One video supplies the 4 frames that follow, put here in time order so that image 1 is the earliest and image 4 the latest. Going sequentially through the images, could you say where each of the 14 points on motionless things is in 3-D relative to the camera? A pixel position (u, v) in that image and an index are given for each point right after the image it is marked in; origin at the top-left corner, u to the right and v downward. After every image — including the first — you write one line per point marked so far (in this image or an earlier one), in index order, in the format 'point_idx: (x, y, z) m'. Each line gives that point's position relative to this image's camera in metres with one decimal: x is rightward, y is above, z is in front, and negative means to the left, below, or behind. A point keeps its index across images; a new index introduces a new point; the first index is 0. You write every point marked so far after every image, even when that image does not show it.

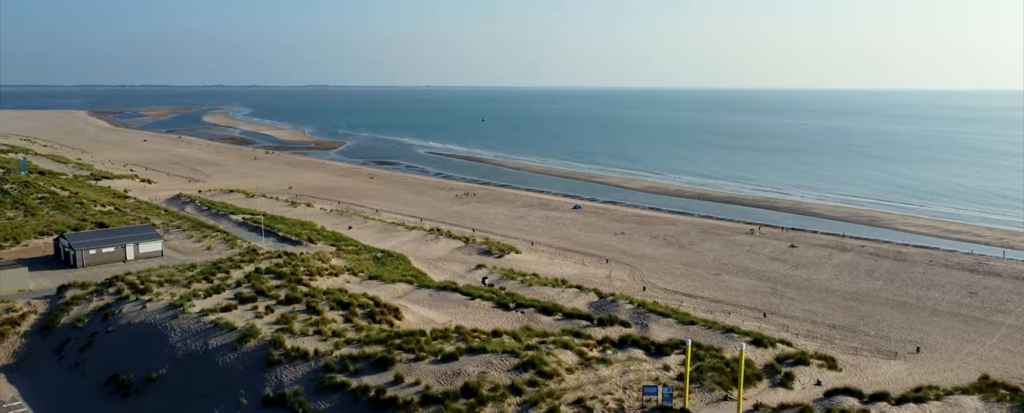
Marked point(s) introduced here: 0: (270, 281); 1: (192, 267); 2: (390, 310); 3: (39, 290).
0: (-6.4, -2.0, +17.1) m
1: (-9.8, -1.9, +19.8) m
2: (-2.8, -2.3, +14.6) m
3: (-13.5, -2.4, +18.3) m
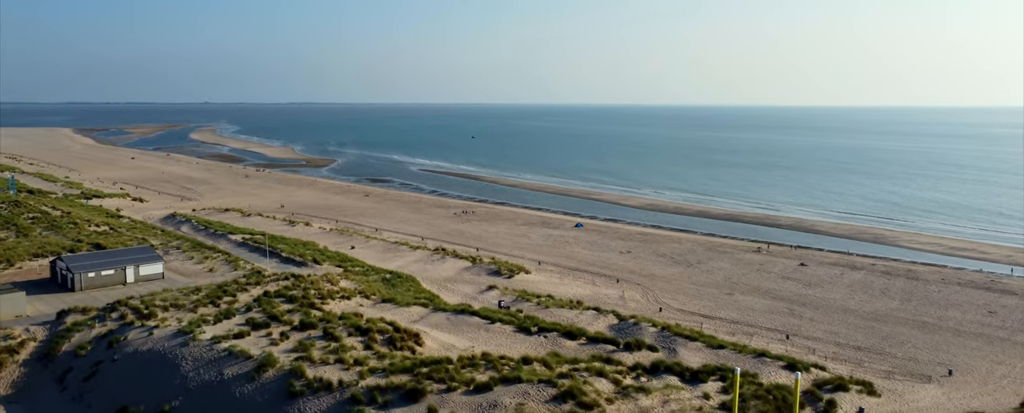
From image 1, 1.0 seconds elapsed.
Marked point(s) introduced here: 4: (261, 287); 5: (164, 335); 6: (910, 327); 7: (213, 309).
0: (-5.9, -2.5, +16.5) m
1: (-9.4, -2.5, +19.1) m
2: (-2.2, -2.8, +14.1) m
3: (-13.0, -3.0, +17.6) m
4: (-7.6, -2.4, +19.4) m
5: (-7.9, -2.9, +14.7) m
6: (+12.2, -3.7, +19.7) m
7: (-8.0, -2.7, +17.1) m
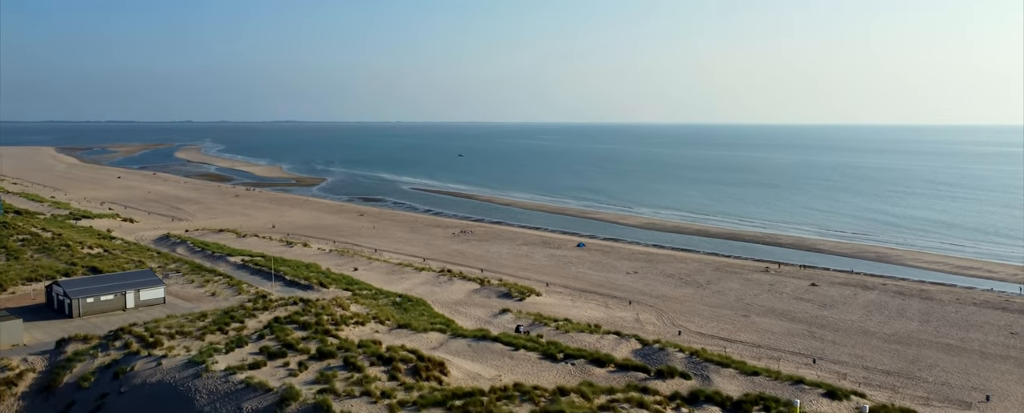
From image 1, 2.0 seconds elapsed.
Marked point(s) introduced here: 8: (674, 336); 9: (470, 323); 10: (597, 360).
0: (-5.3, -3.1, +15.9) m
1: (-8.9, -3.1, +18.4) m
2: (-1.6, -3.3, +13.5) m
3: (-12.4, -3.6, +16.8) m
4: (-7.0, -3.1, +18.7) m
5: (-7.3, -3.4, +13.9) m
6: (+12.7, -4.3, +19.3) m
7: (-7.4, -3.3, +16.4) m
8: (+5.0, -4.0, +19.9) m
9: (-1.3, -3.5, +19.5) m
10: (+1.9, -3.5, +14.7) m
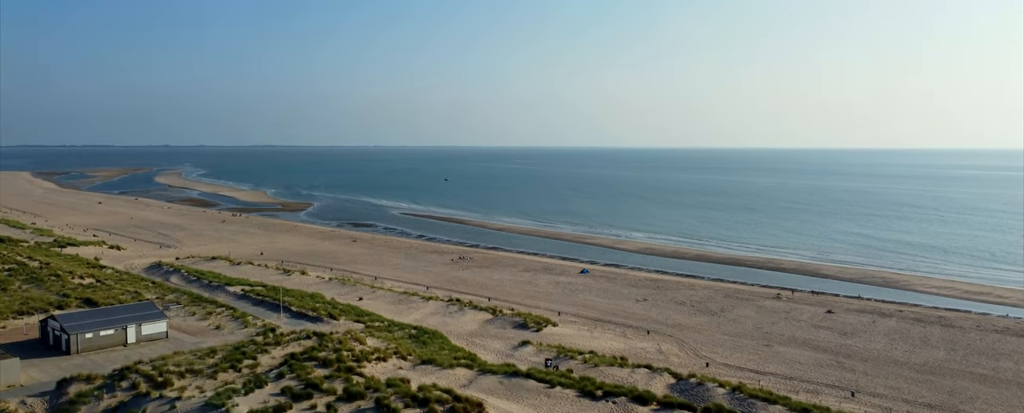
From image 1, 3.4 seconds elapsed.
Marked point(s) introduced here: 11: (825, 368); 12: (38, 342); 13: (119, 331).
0: (-4.5, -3.8, +15.0) m
1: (-8.1, -4.0, +17.4) m
2: (-0.8, -3.9, +12.7) m
3: (-11.7, -4.3, +15.7) m
4: (-6.3, -3.9, +17.7) m
5: (-6.5, -4.1, +13.0) m
6: (+13.4, -5.1, +18.8) m
7: (-6.6, -4.0, +15.4) m
8: (+5.7, -4.8, +19.2) m
9: (-0.6, -4.4, +18.7) m
10: (+2.7, -4.1, +14.0) m
11: (+9.7, -5.0, +20.0) m
12: (-14.3, -4.1, +19.5) m
13: (-11.6, -3.7, +19.0) m
